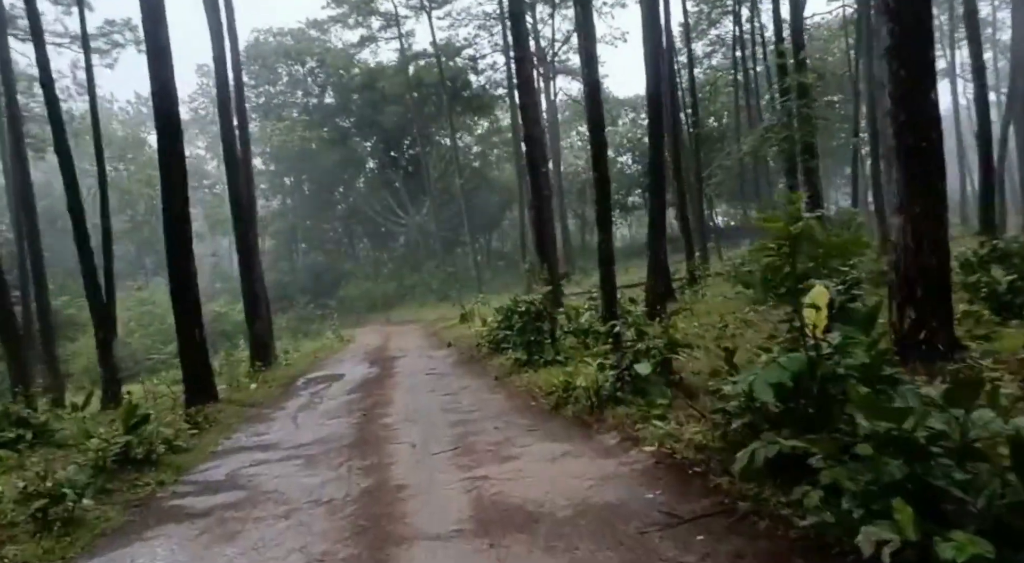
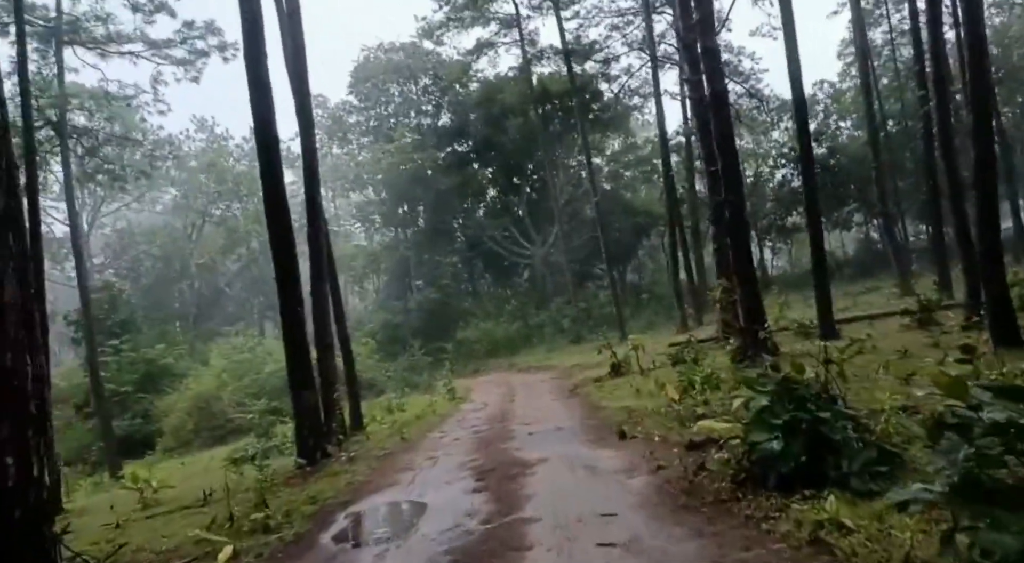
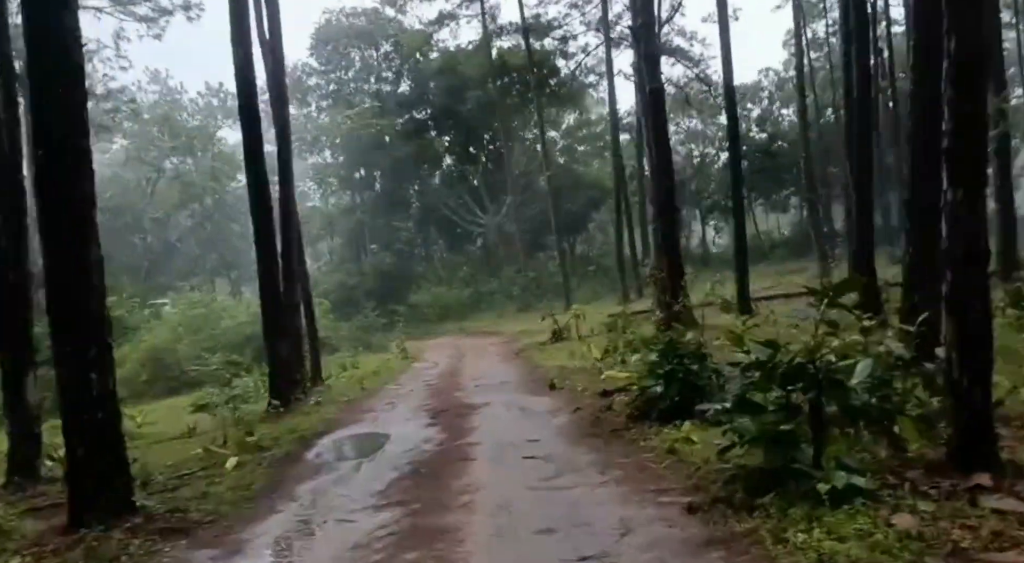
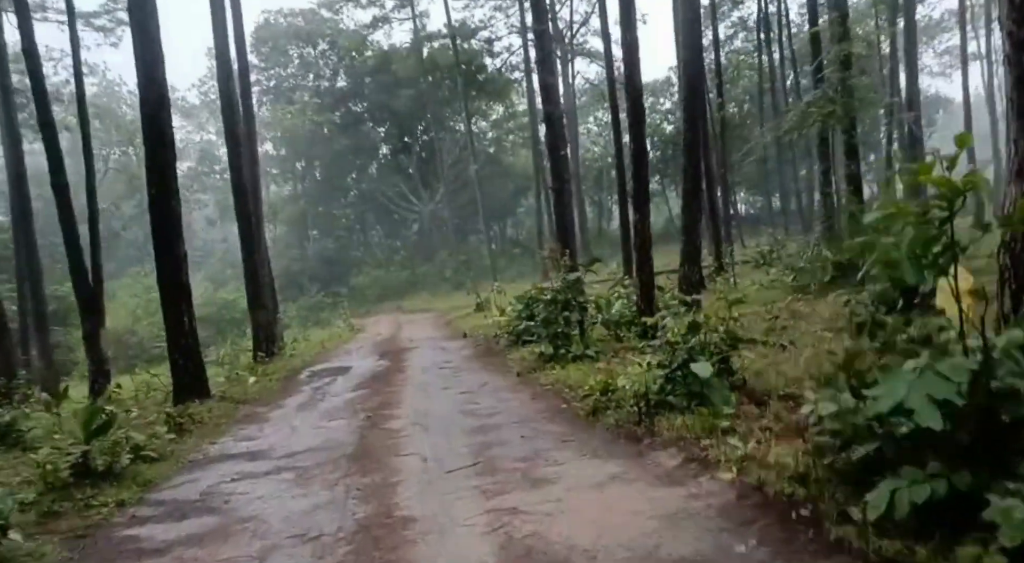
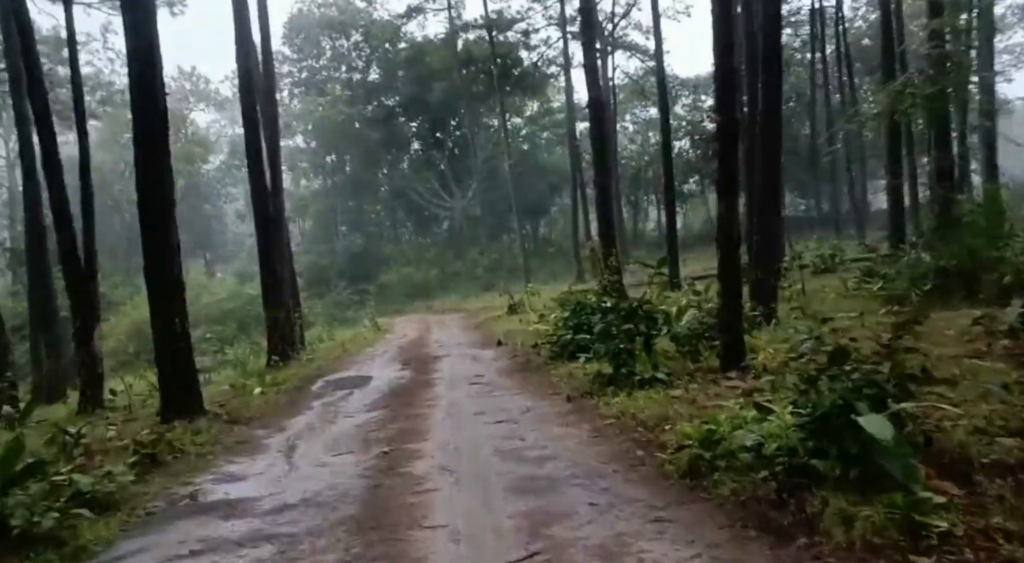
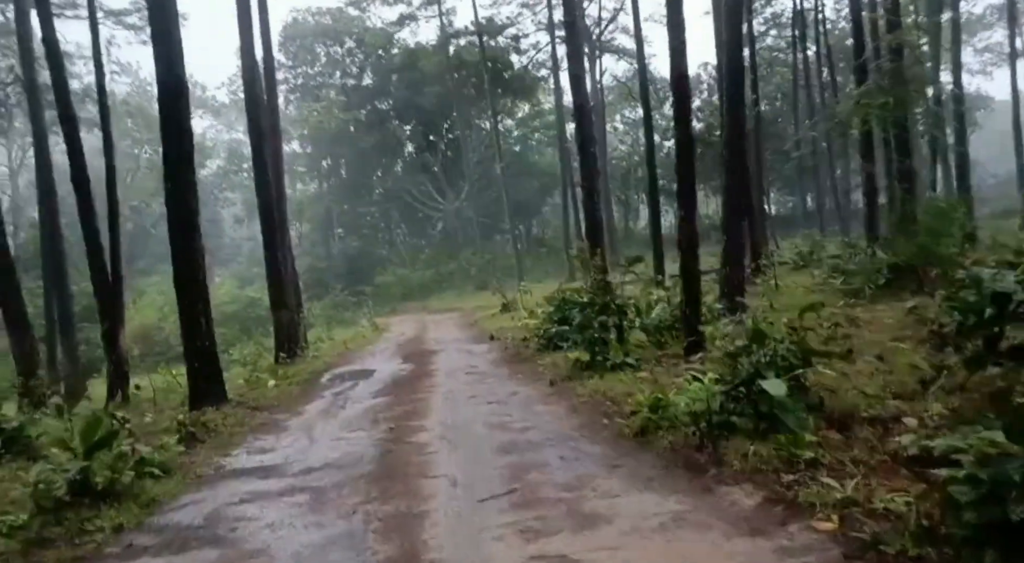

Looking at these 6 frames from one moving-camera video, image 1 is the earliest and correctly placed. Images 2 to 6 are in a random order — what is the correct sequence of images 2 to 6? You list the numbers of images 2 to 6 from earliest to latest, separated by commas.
4, 6, 5, 3, 2
